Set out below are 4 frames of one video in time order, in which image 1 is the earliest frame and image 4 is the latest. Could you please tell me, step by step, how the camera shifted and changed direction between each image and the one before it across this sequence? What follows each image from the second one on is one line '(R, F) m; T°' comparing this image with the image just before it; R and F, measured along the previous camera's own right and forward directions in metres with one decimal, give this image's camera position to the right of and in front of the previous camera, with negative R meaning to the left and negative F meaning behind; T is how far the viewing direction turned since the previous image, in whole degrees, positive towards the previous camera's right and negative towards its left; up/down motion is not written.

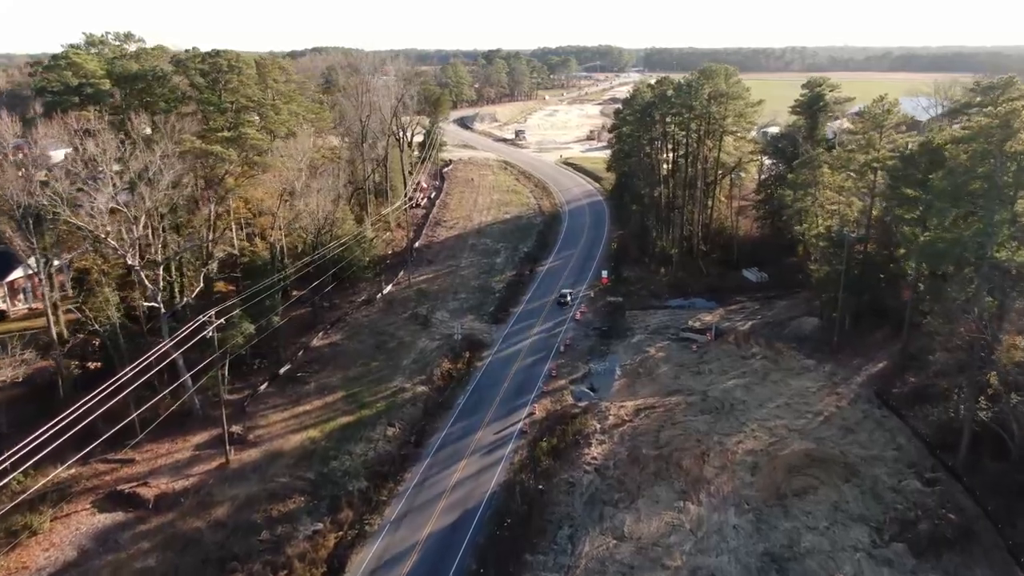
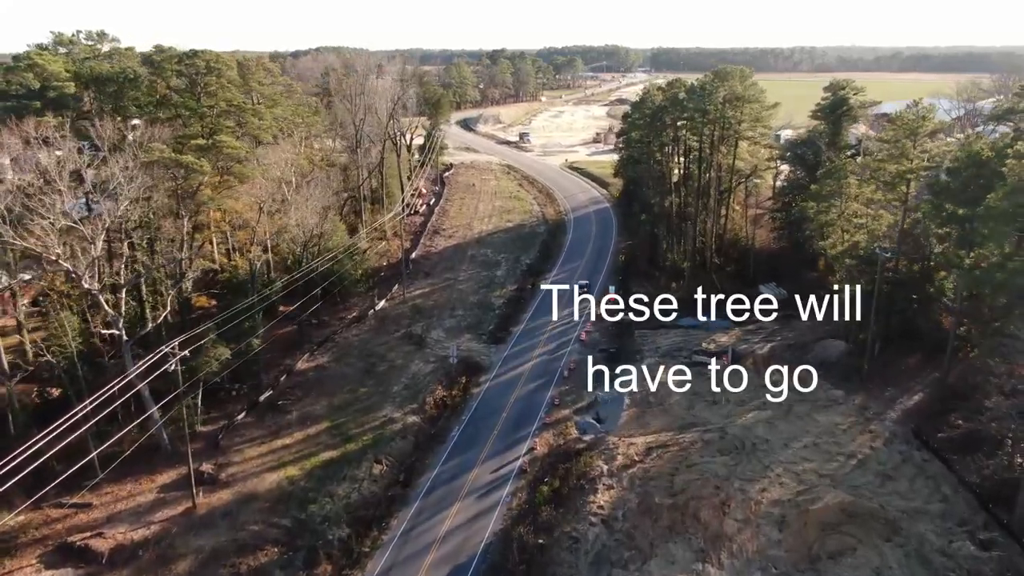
(+0.2, +2.7) m; 0°
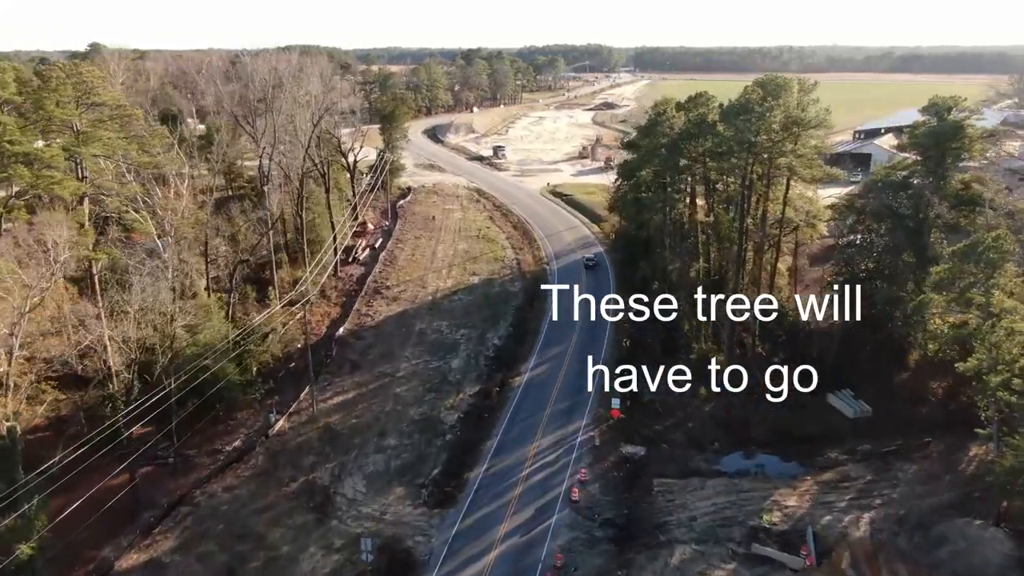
(+0.9, +12.7) m; +1°
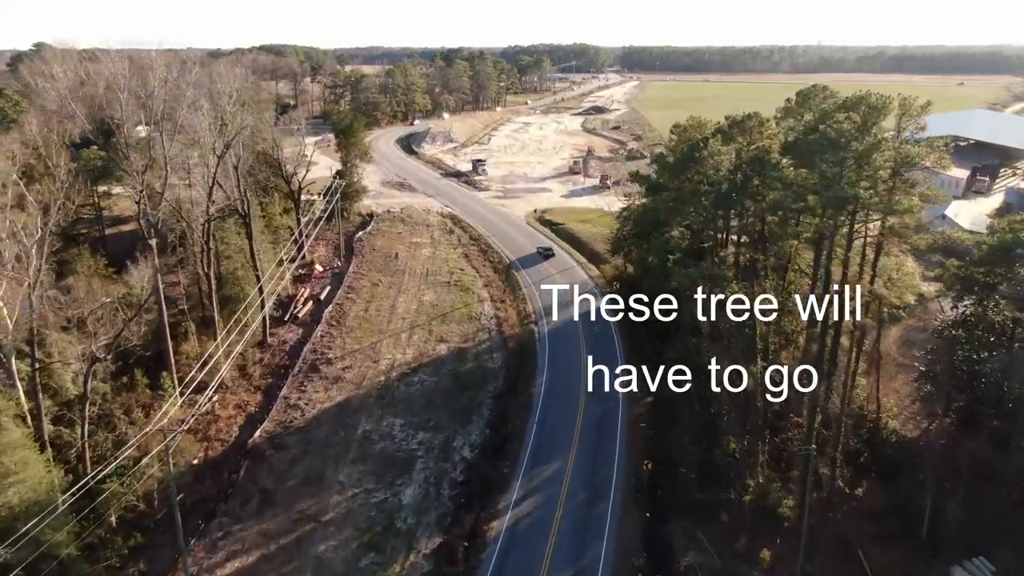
(+0.3, +9.2) m; +1°
